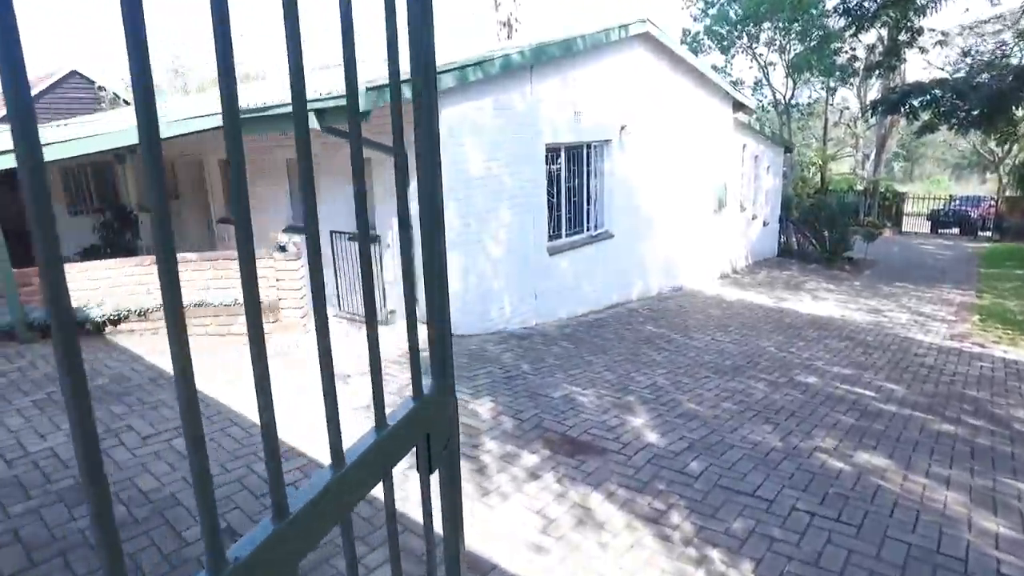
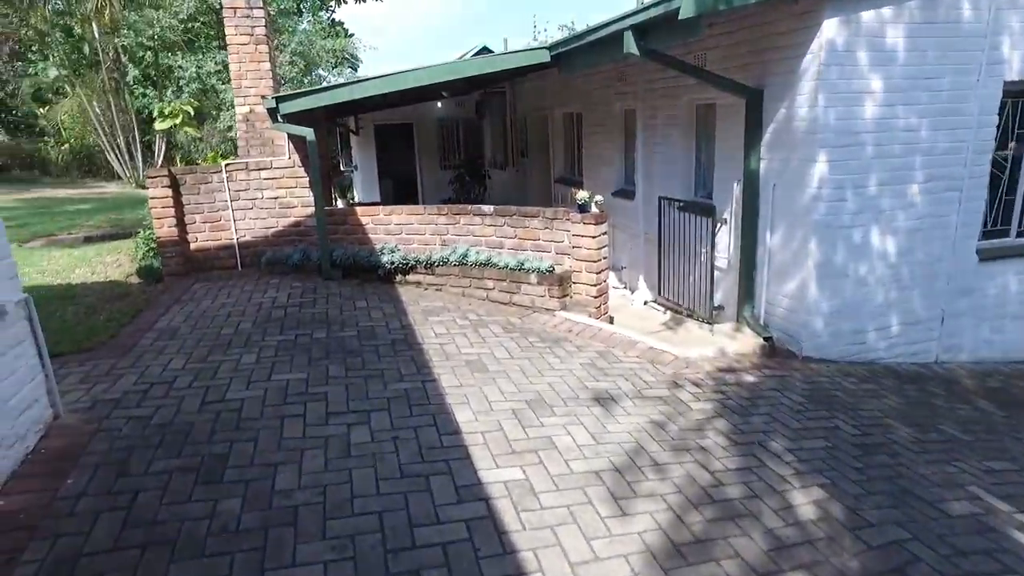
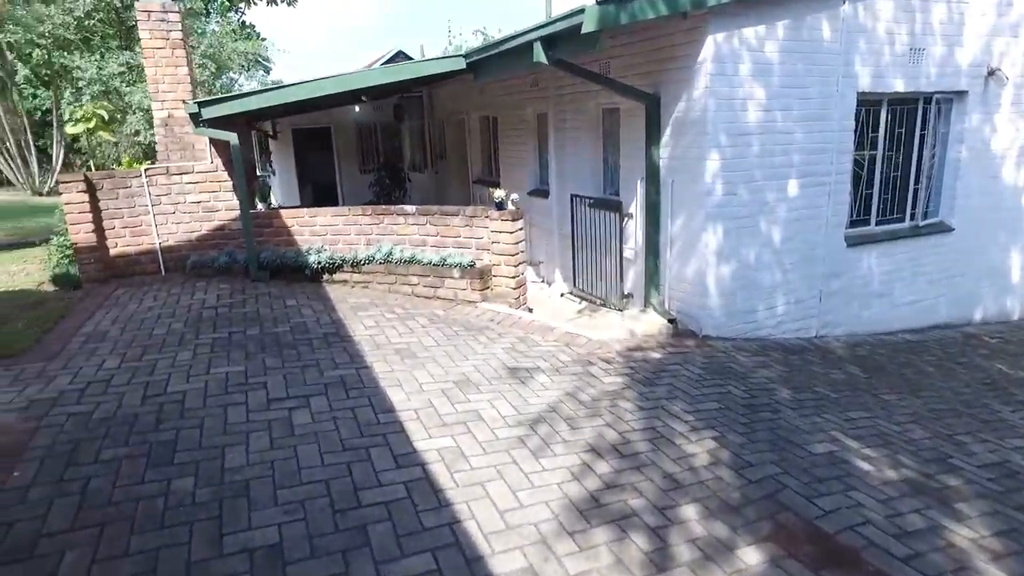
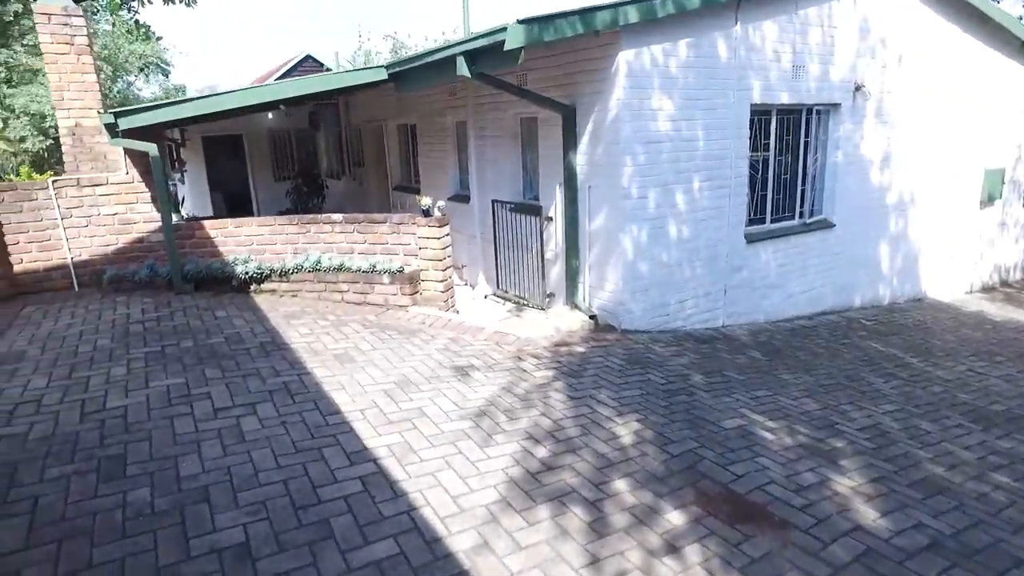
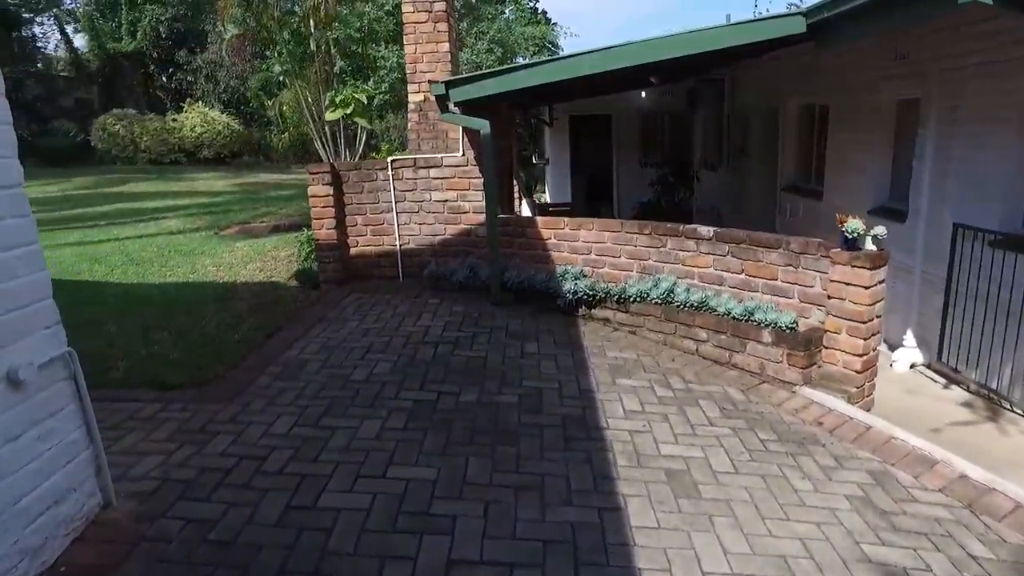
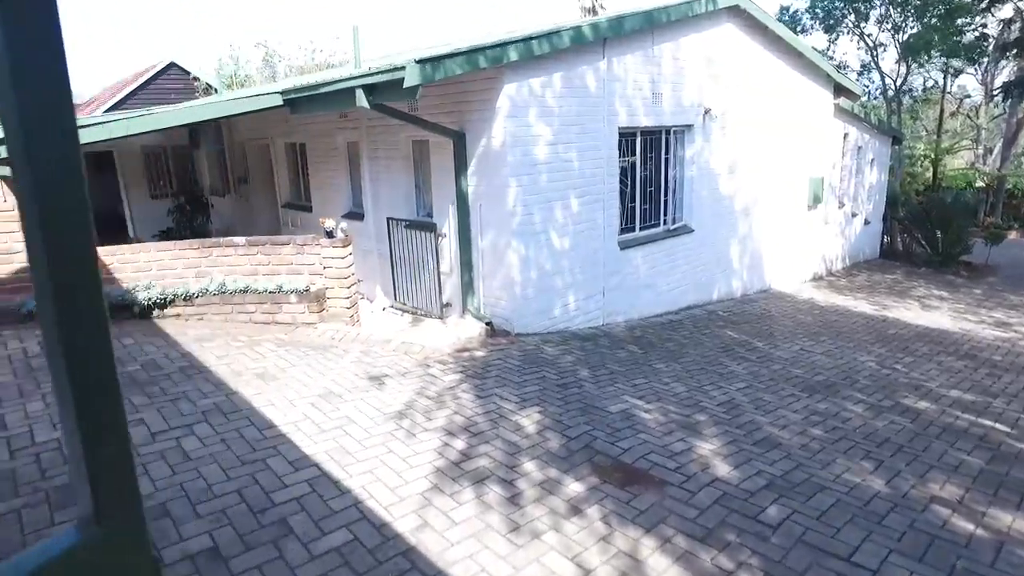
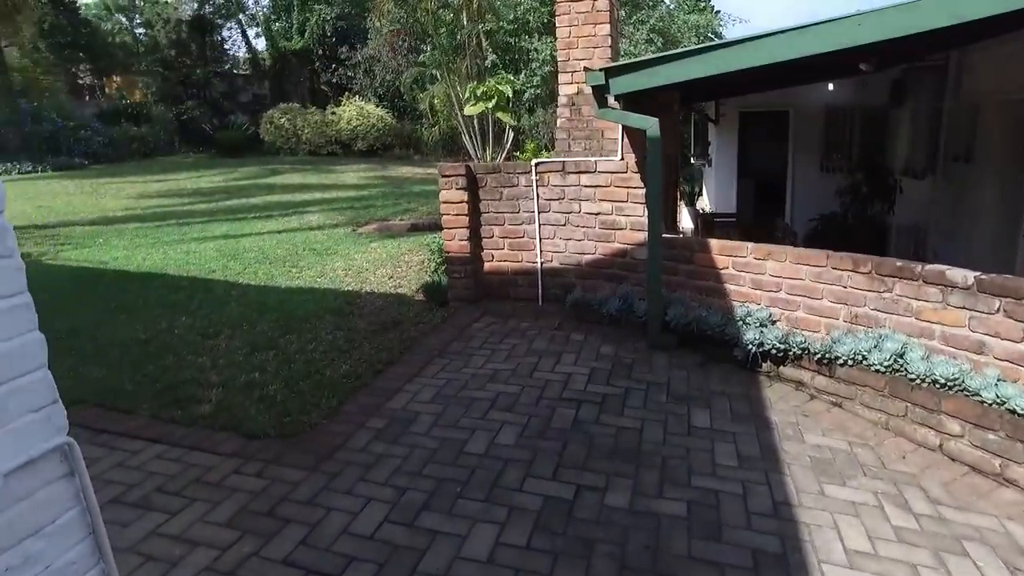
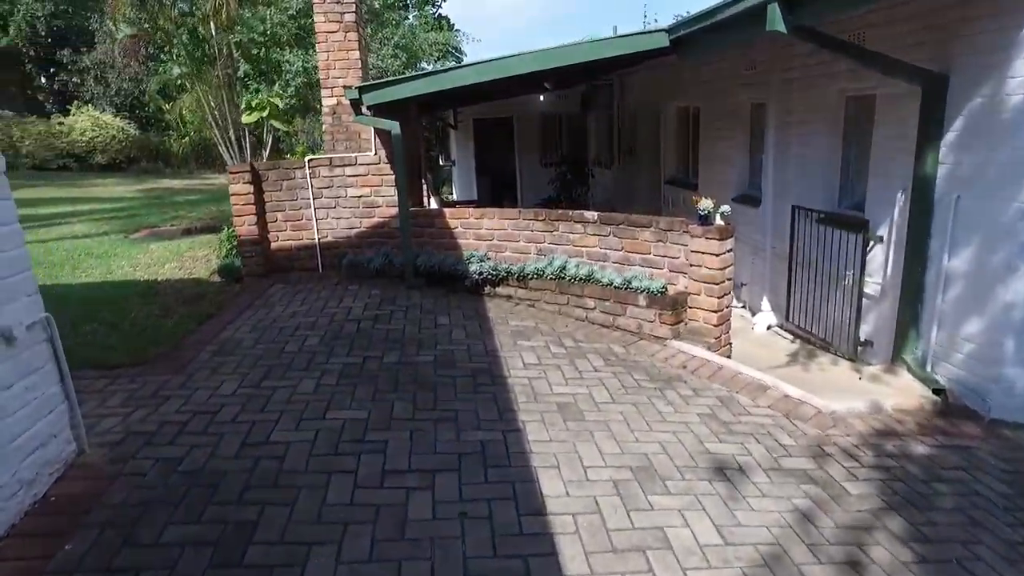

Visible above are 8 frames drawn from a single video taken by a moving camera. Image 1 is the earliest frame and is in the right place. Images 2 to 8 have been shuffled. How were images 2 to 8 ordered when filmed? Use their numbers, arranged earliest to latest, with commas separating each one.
6, 4, 3, 2, 8, 5, 7
